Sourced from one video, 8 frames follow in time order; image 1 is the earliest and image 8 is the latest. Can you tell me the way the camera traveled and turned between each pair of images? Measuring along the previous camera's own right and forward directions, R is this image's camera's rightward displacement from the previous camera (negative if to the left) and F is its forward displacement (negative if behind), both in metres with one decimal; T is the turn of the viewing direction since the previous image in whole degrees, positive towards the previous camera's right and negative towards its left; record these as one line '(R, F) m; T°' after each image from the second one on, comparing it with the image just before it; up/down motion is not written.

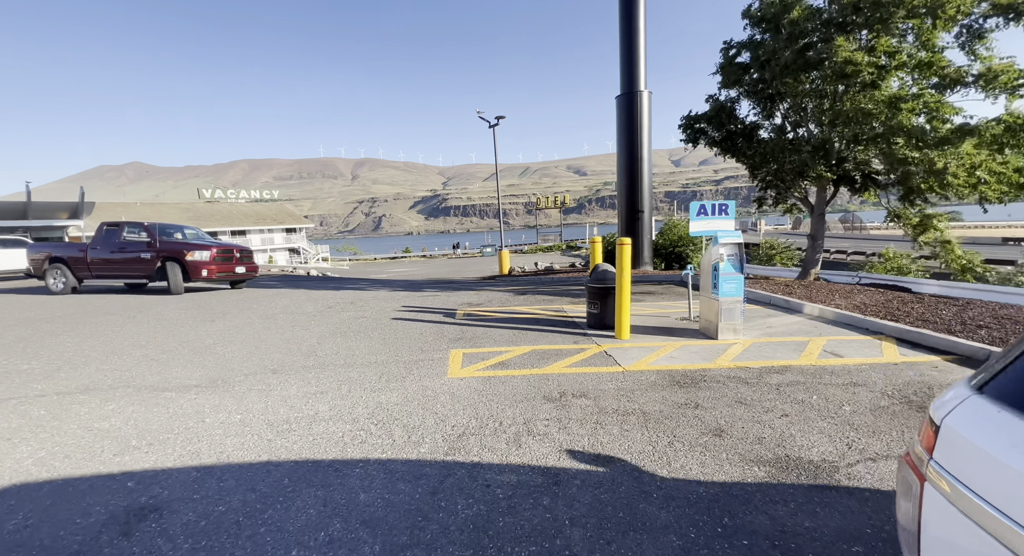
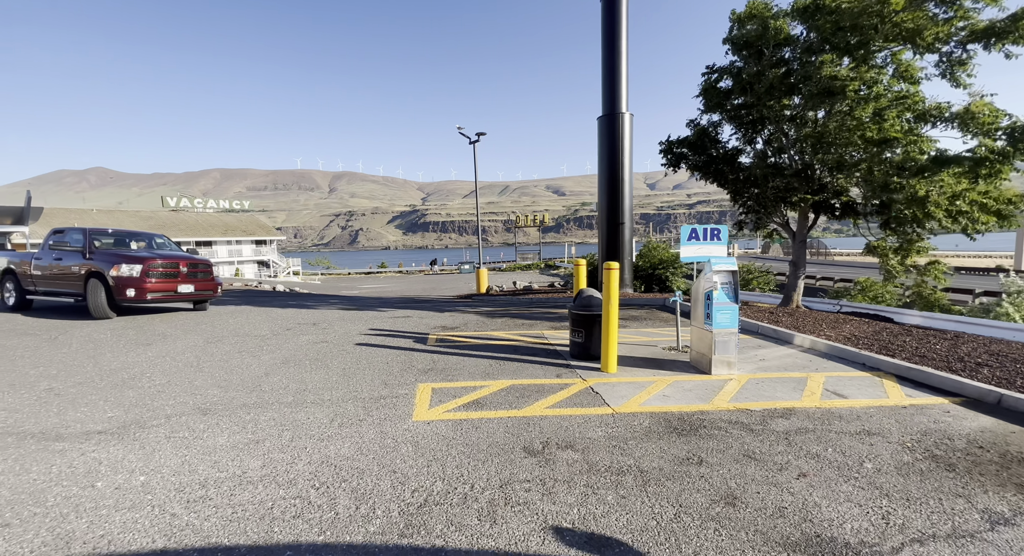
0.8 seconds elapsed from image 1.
(0.0, +0.6) m; +3°
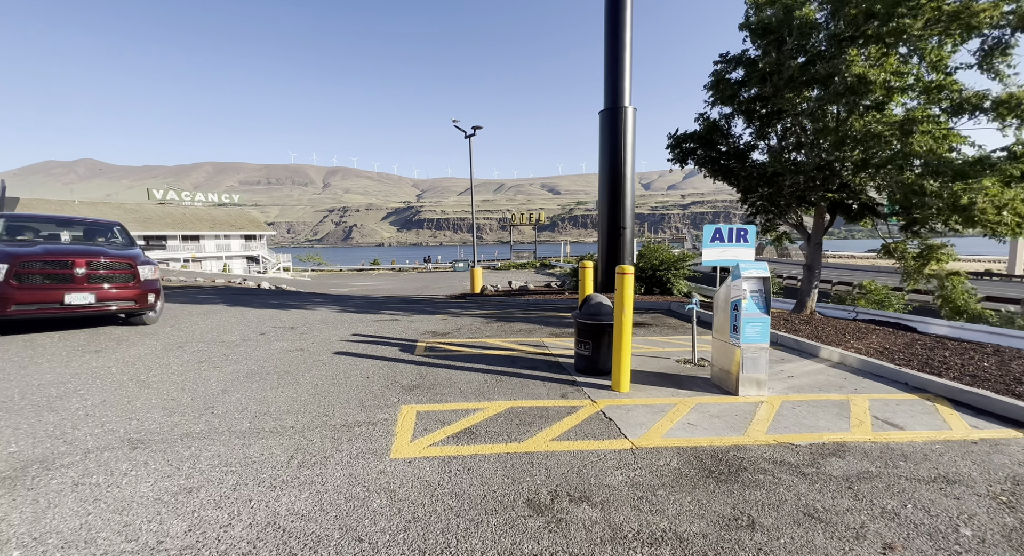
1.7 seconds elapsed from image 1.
(-0.1, +0.8) m; +1°
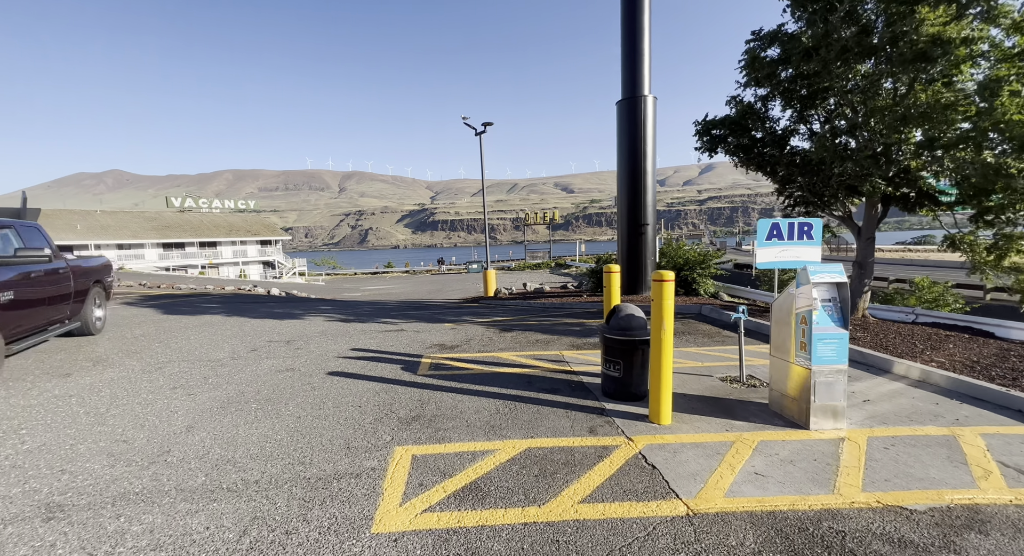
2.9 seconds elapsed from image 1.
(0.0, +0.9) m; -2°
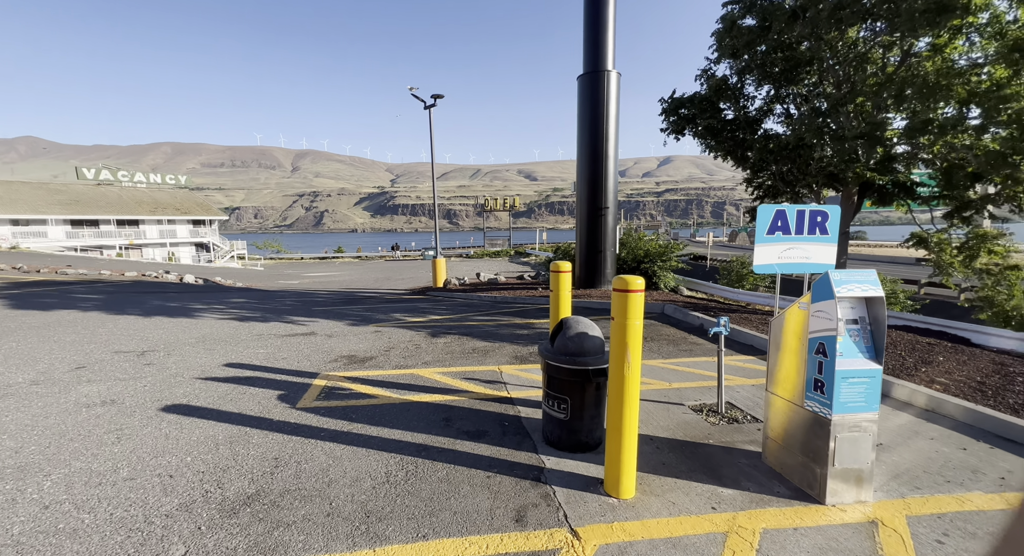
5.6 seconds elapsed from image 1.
(+0.4, +1.4) m; +5°
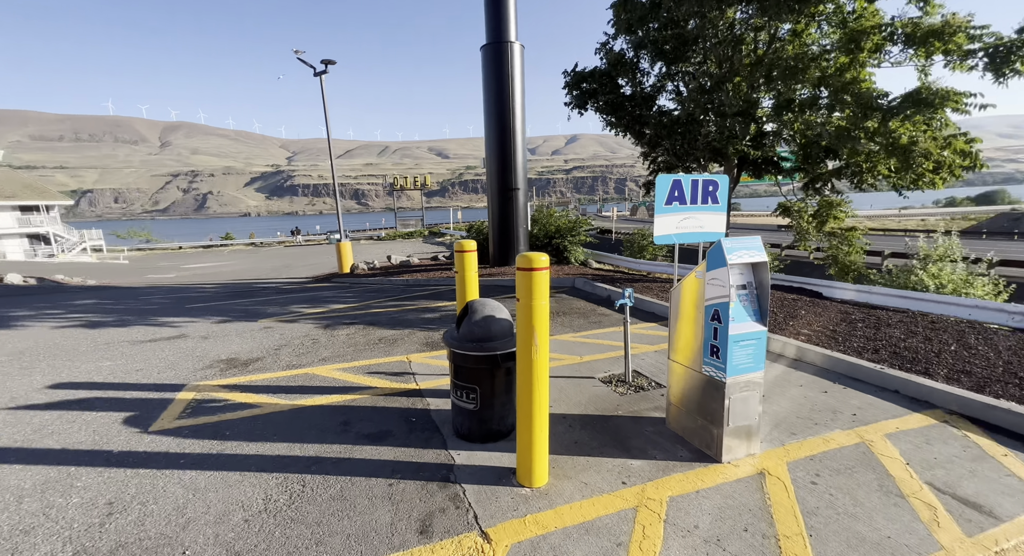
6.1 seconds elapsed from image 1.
(+0.1, +0.2) m; +10°
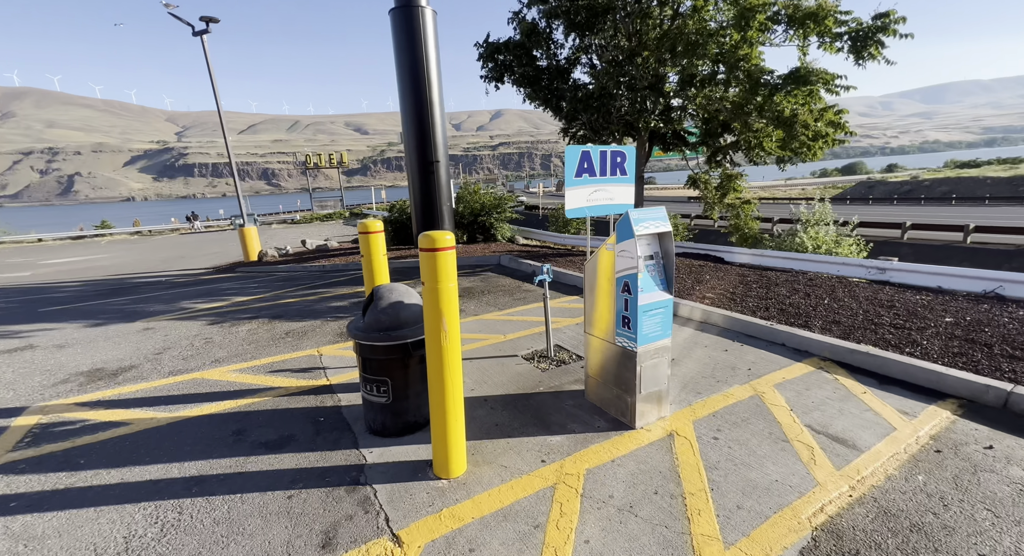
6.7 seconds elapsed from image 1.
(+0.1, +0.1) m; +9°
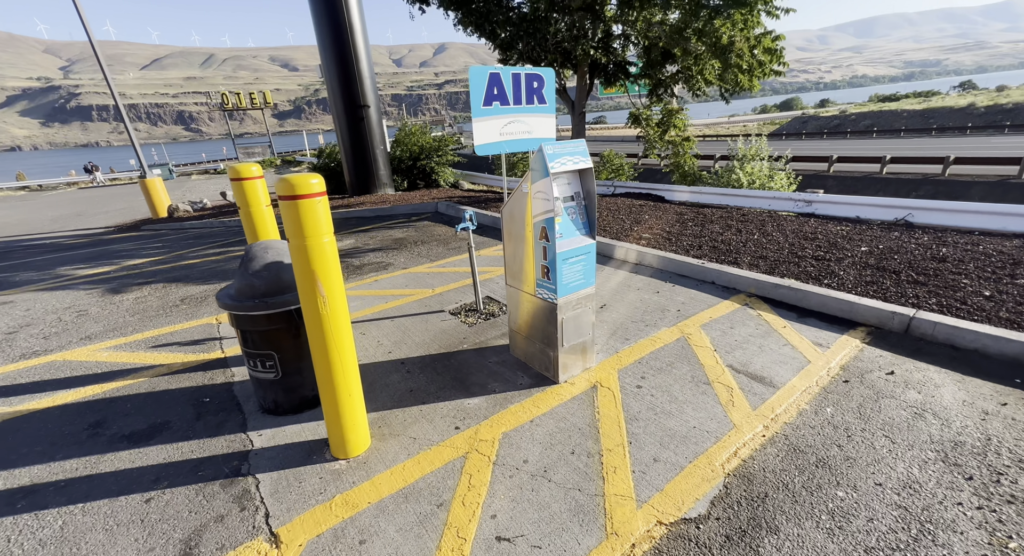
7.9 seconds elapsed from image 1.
(+0.3, +0.3) m; +6°
